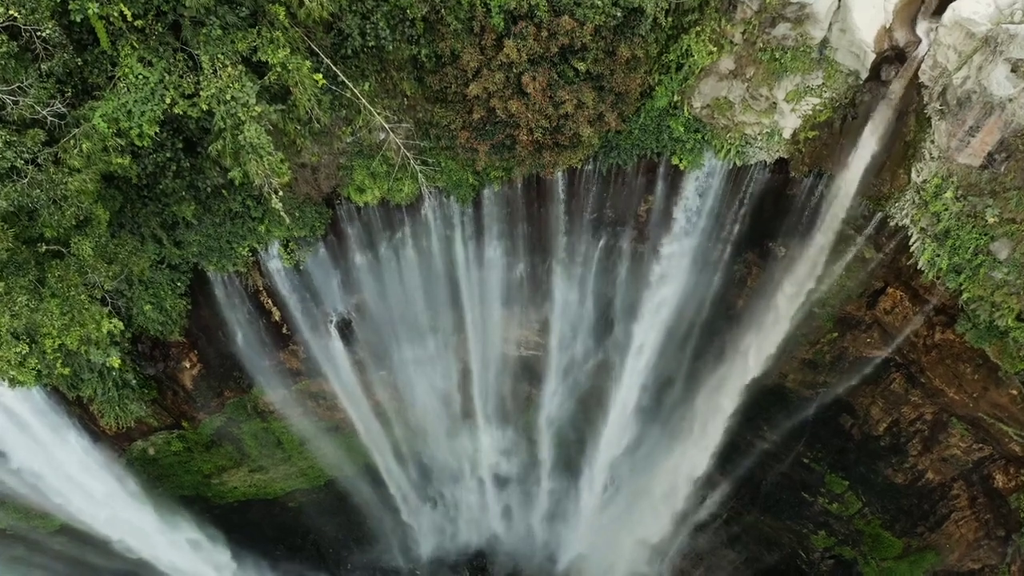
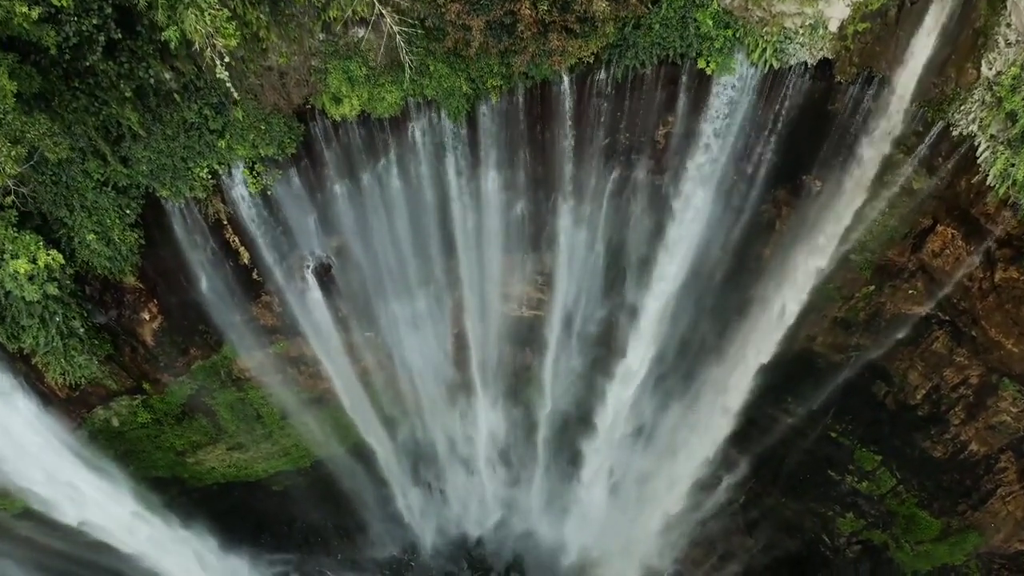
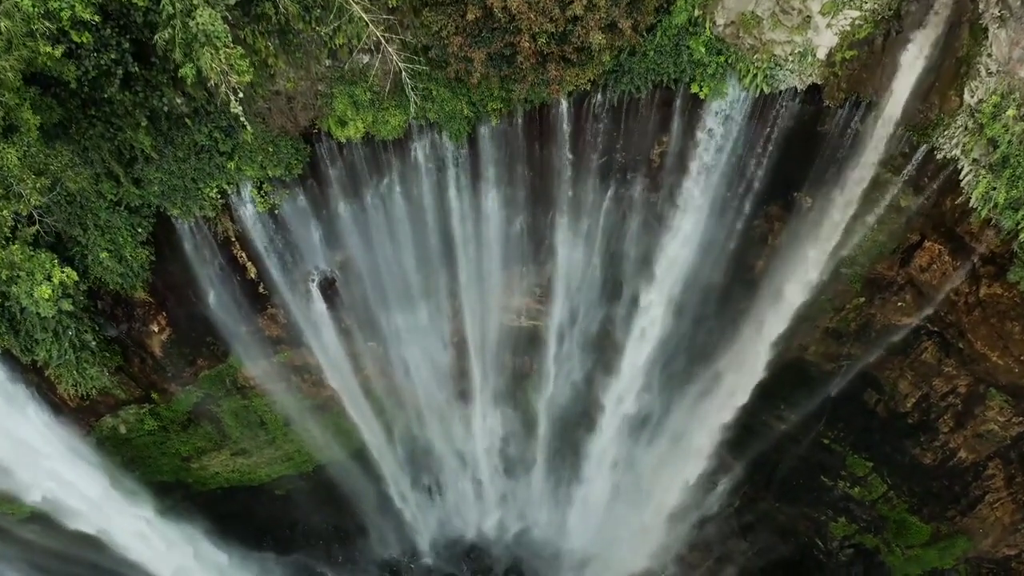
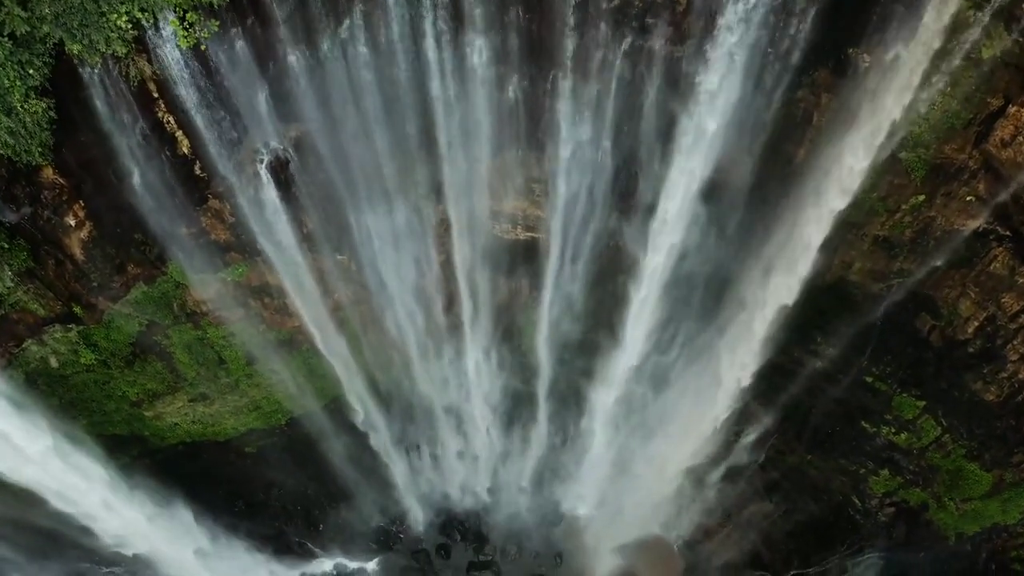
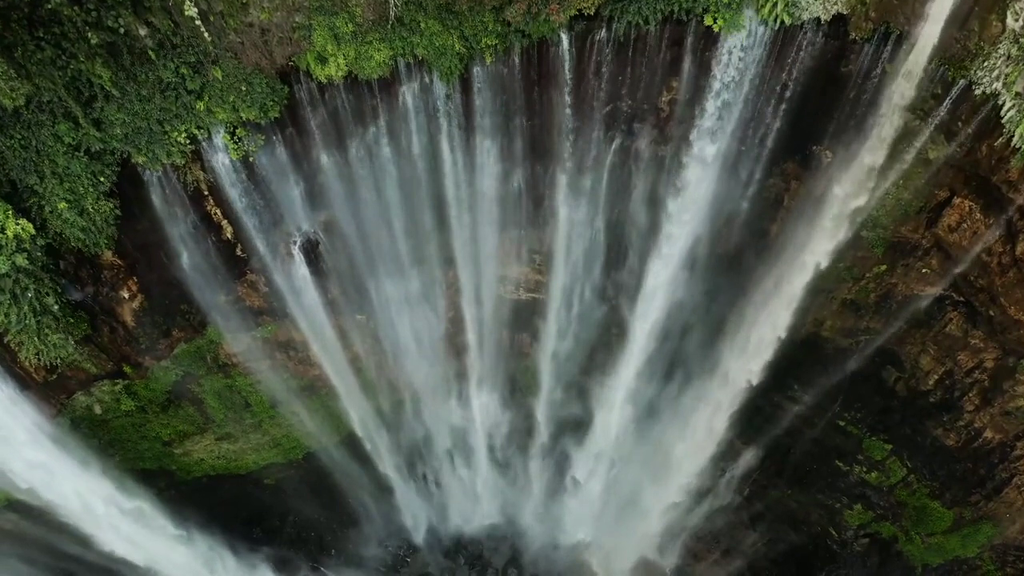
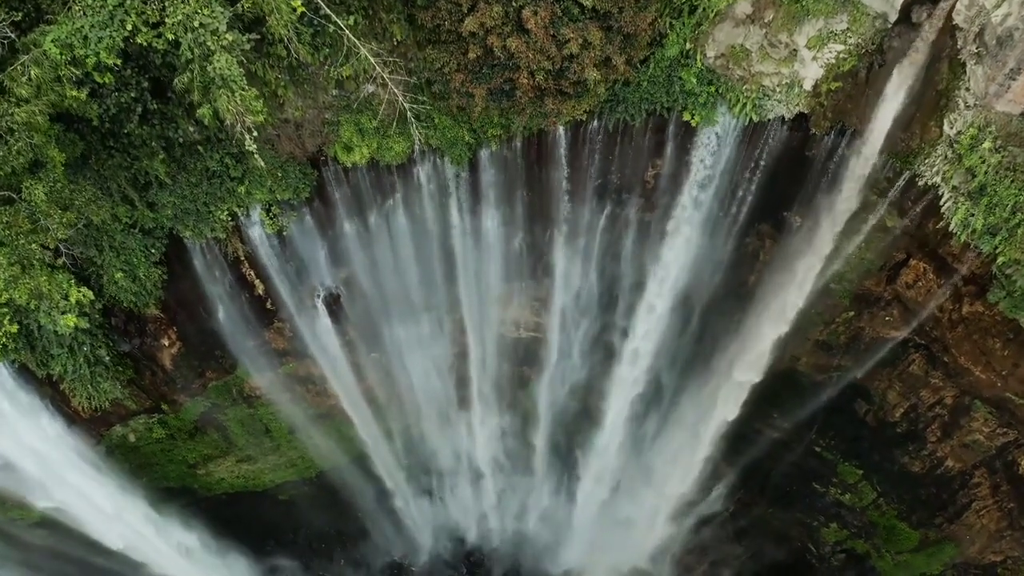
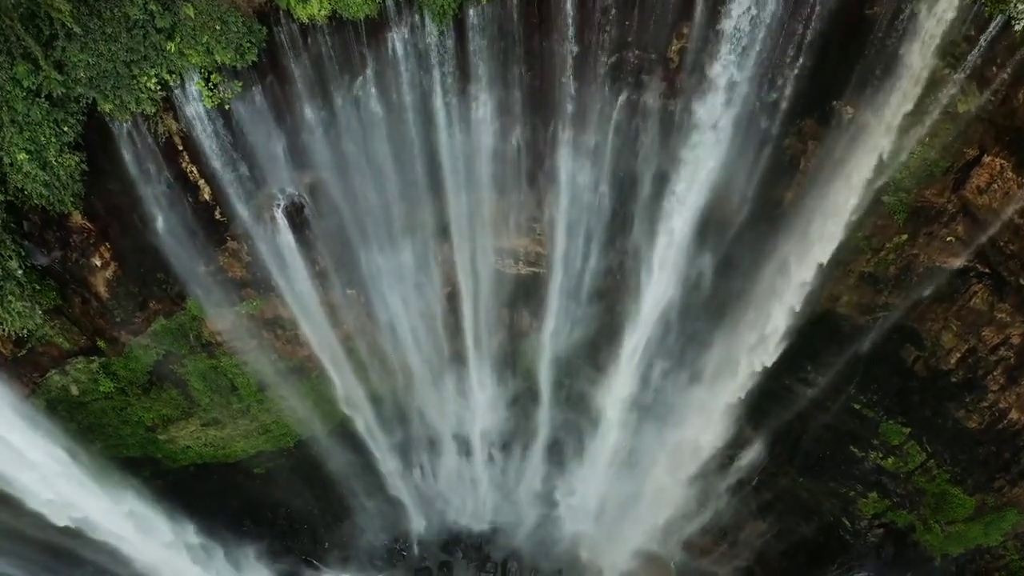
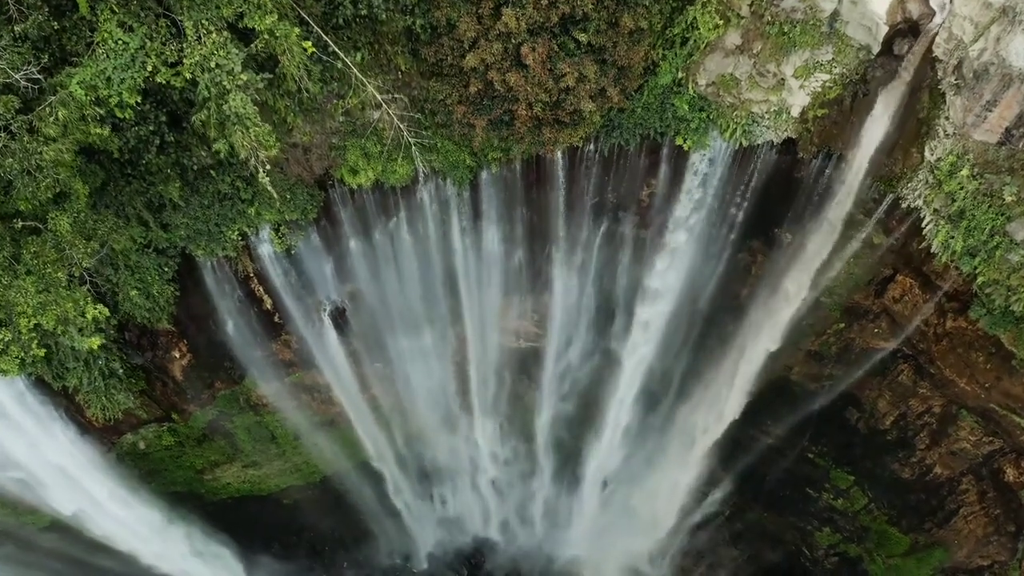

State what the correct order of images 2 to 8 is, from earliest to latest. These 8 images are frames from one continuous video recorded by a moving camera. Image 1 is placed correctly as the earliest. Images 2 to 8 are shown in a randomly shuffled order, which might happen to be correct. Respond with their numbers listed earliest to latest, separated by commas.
8, 6, 3, 2, 5, 7, 4
